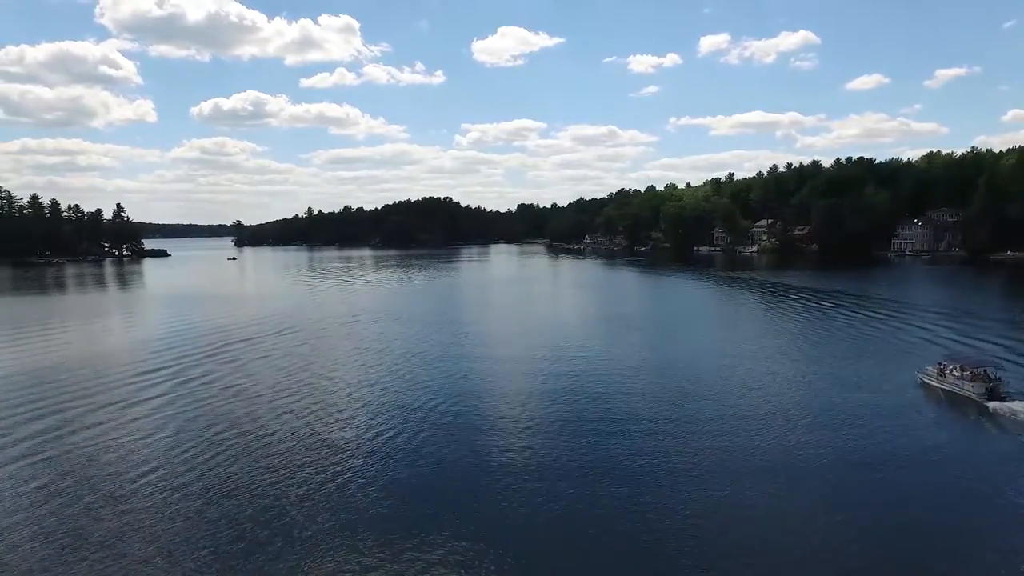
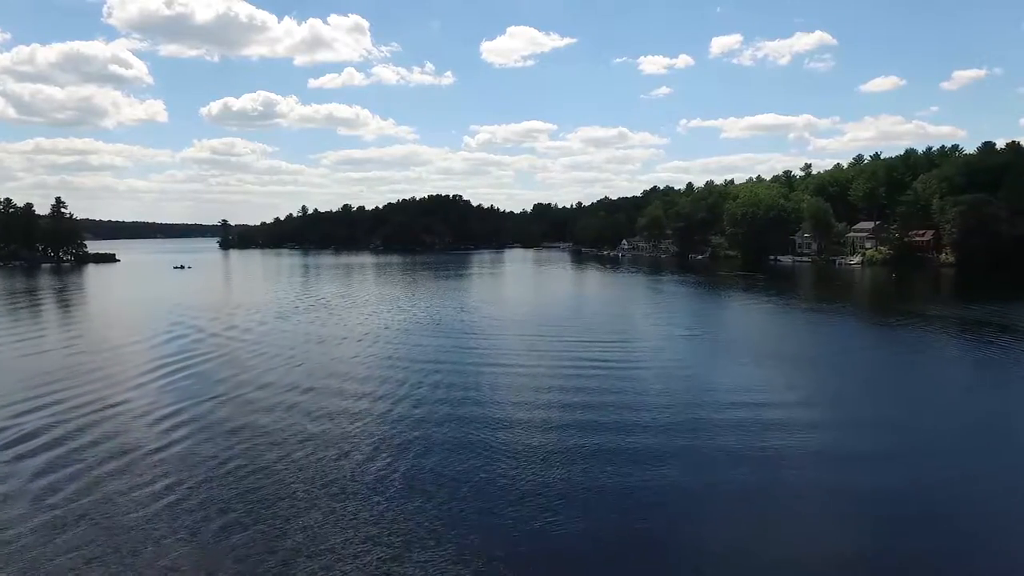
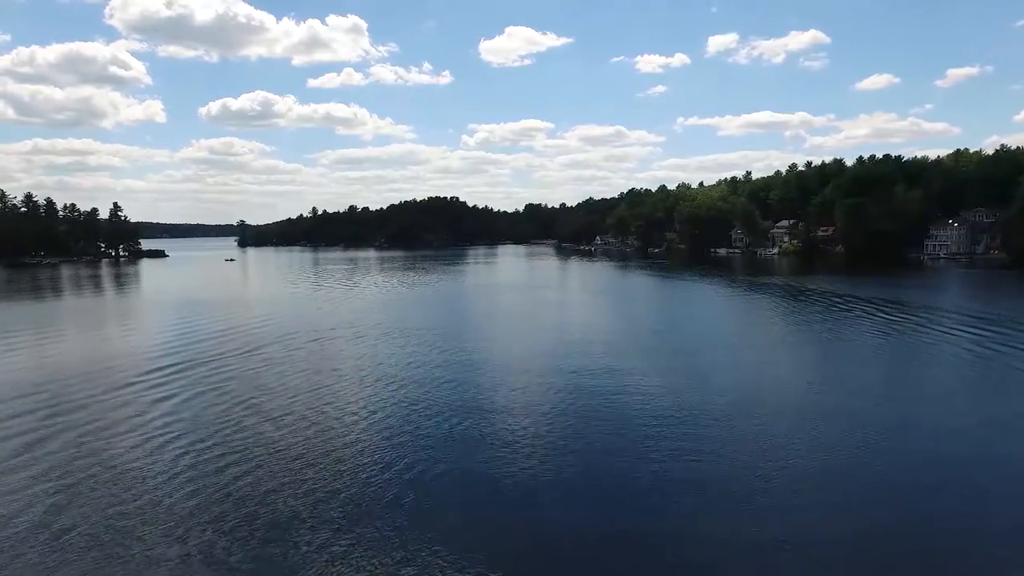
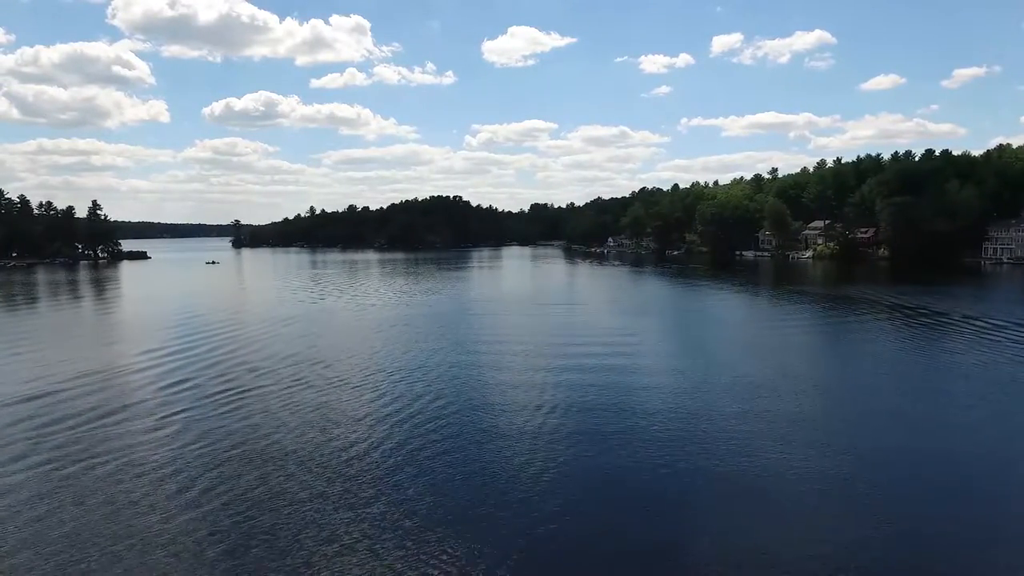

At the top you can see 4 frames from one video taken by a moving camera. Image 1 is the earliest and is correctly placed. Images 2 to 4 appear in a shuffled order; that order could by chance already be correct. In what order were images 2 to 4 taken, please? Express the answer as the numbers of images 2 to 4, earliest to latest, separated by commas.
3, 4, 2
